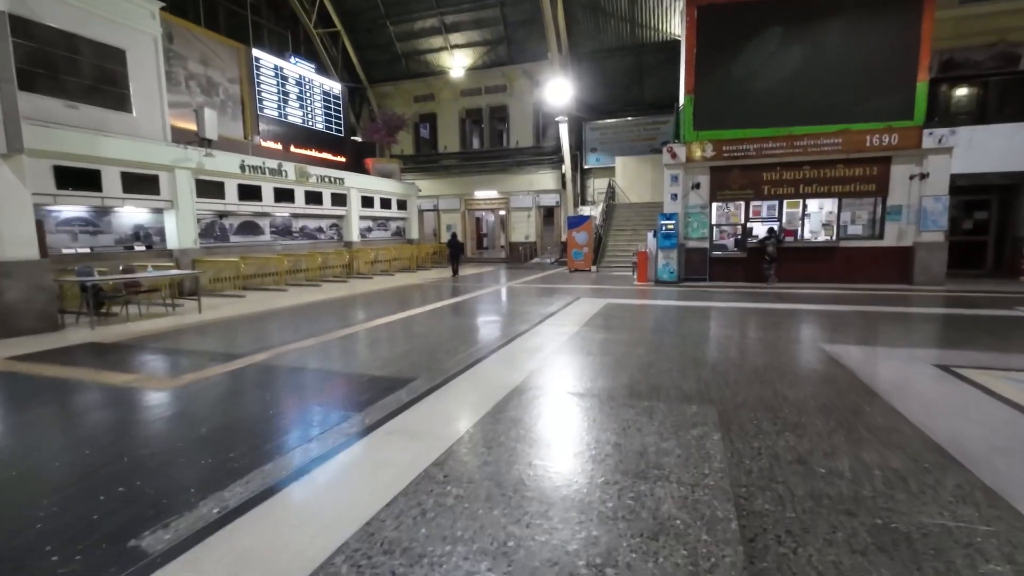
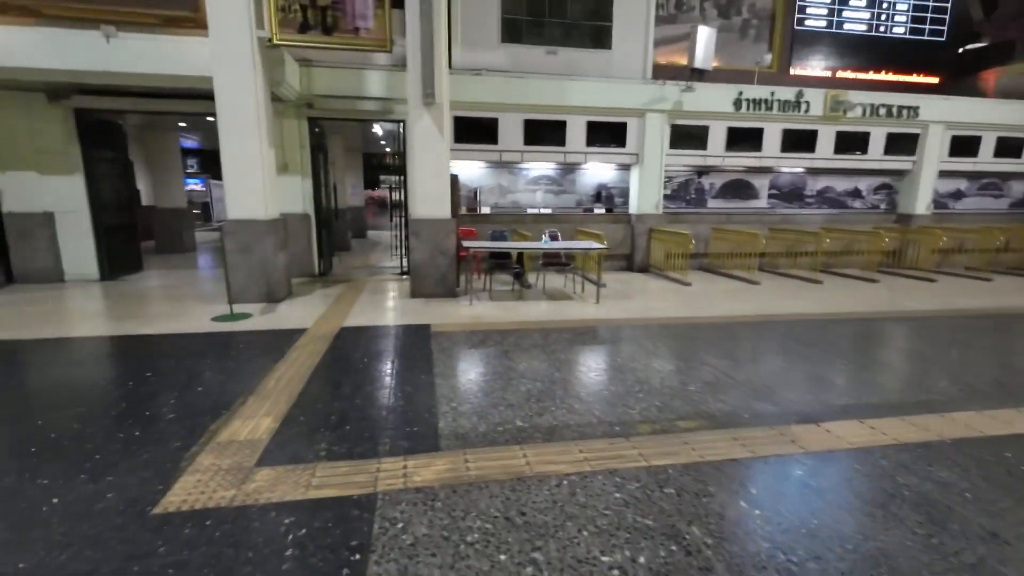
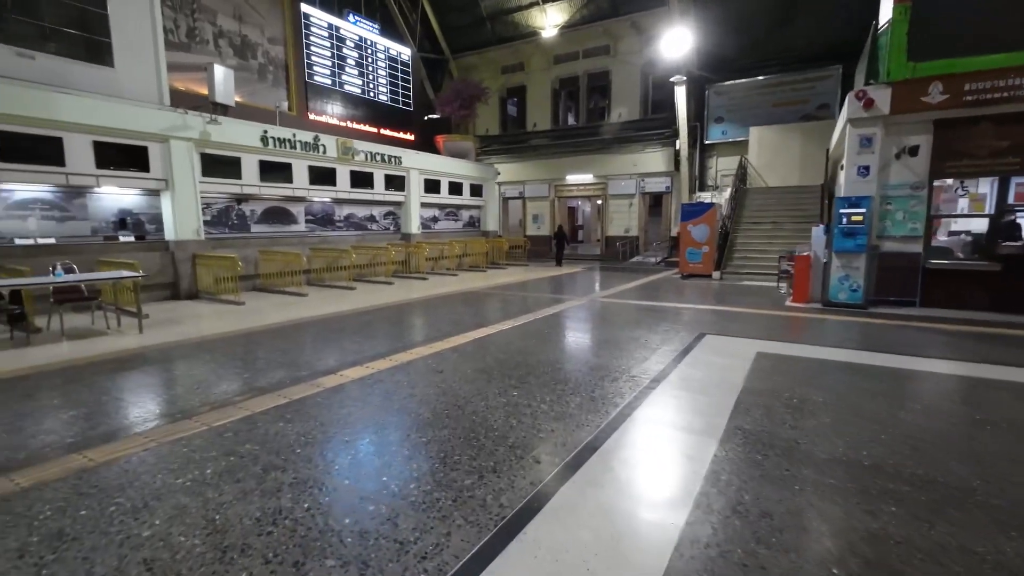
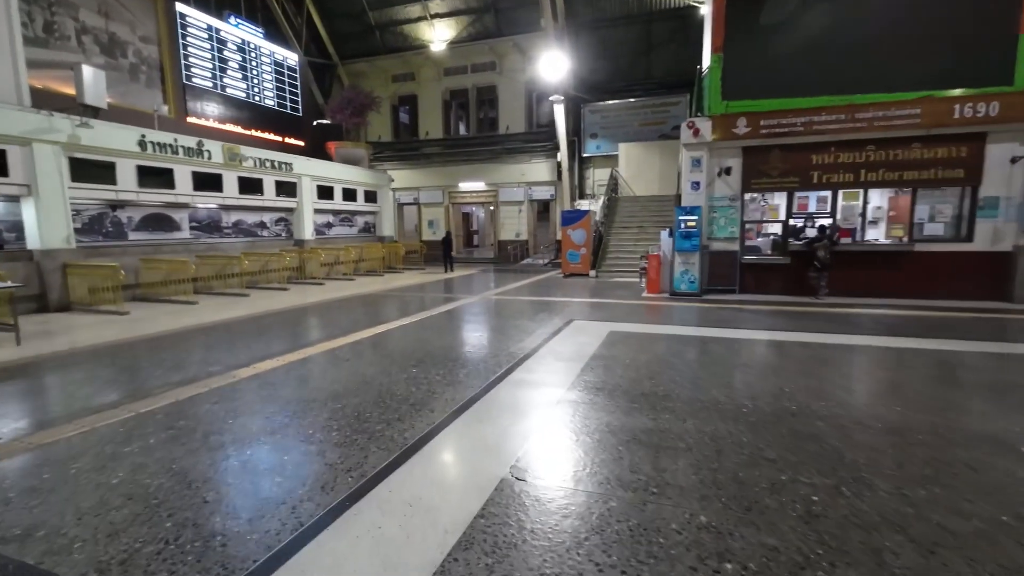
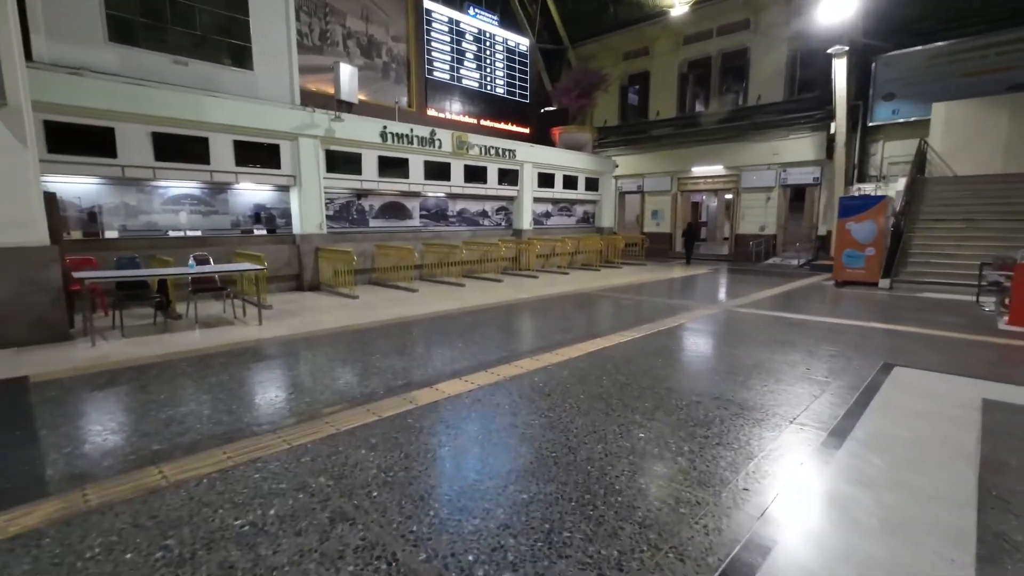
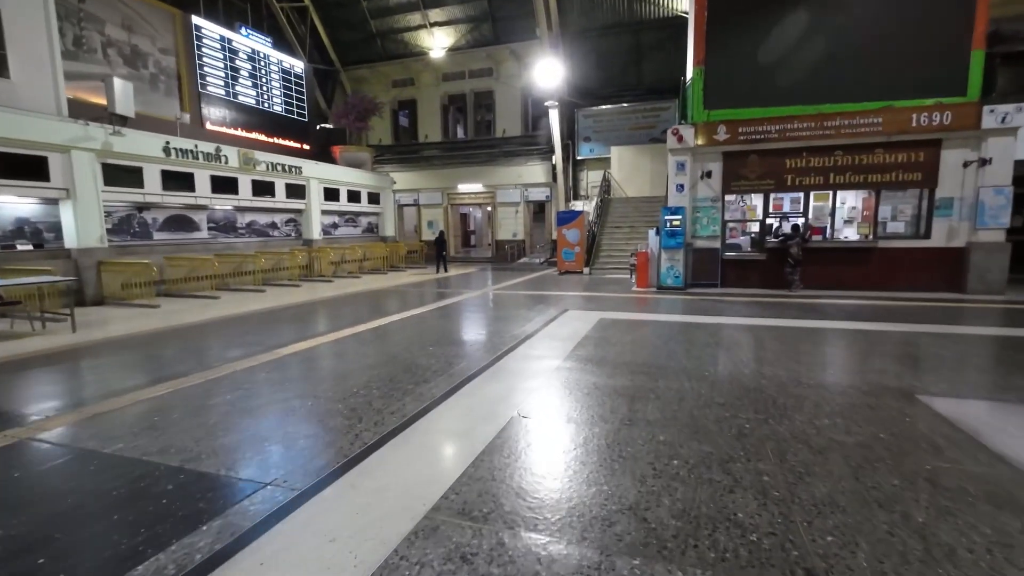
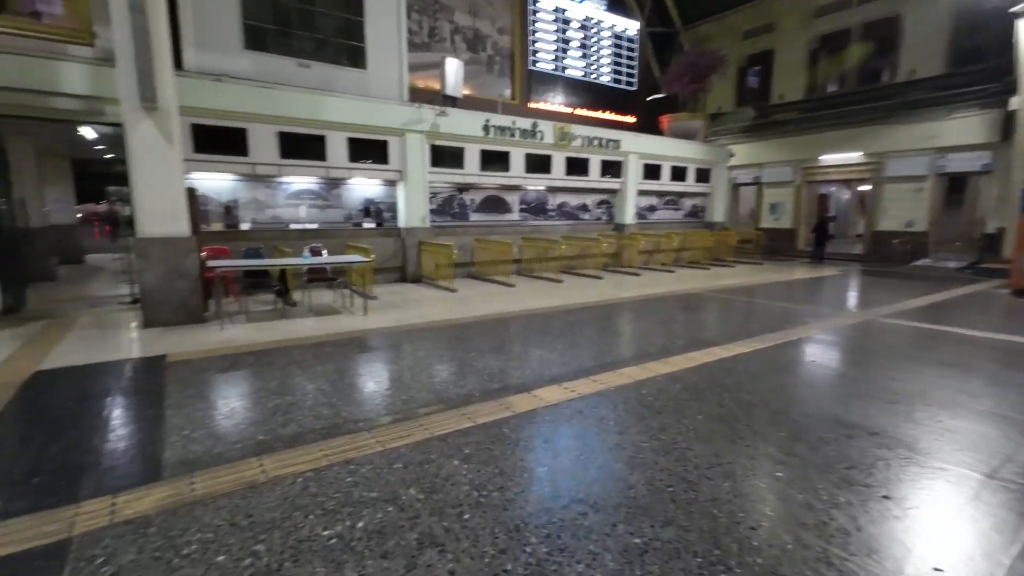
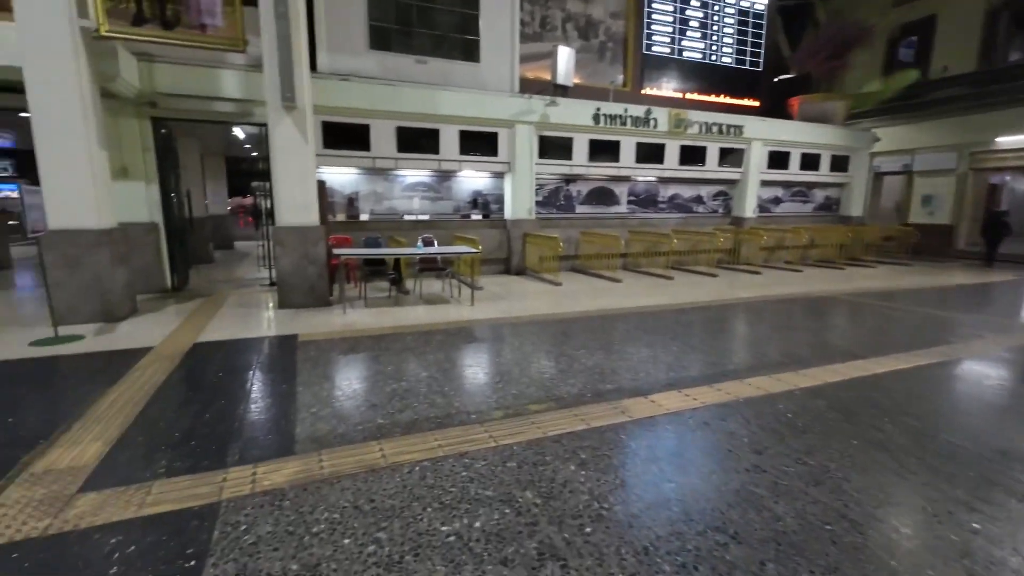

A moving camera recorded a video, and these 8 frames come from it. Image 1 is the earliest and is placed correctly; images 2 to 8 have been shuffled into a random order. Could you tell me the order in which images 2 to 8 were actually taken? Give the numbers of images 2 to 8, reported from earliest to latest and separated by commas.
6, 4, 3, 5, 7, 8, 2
